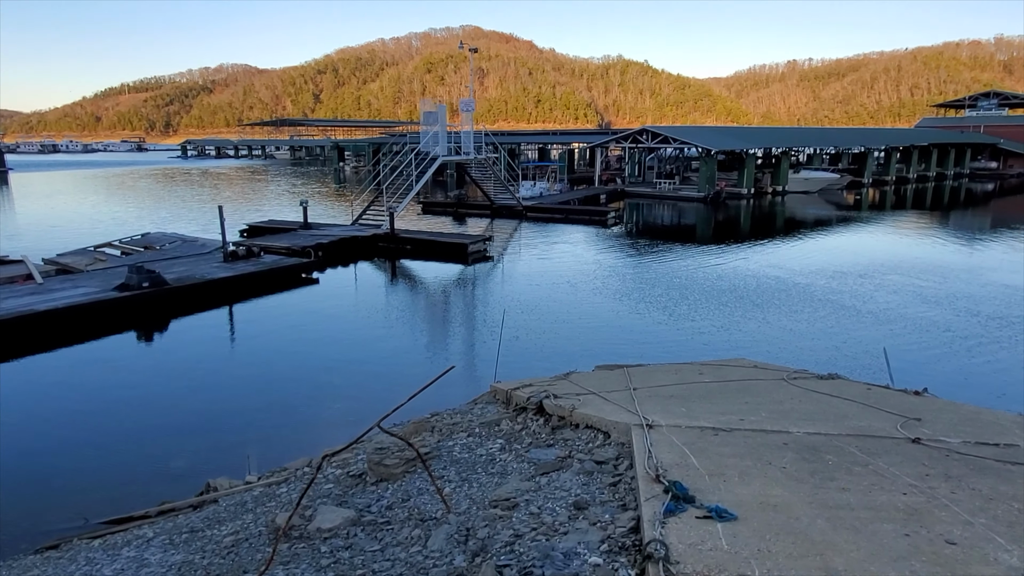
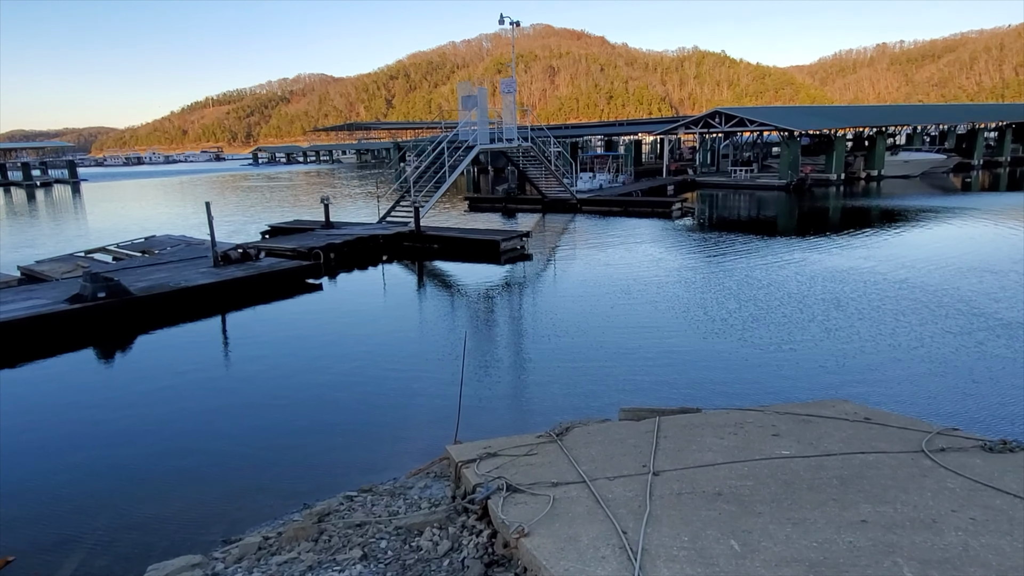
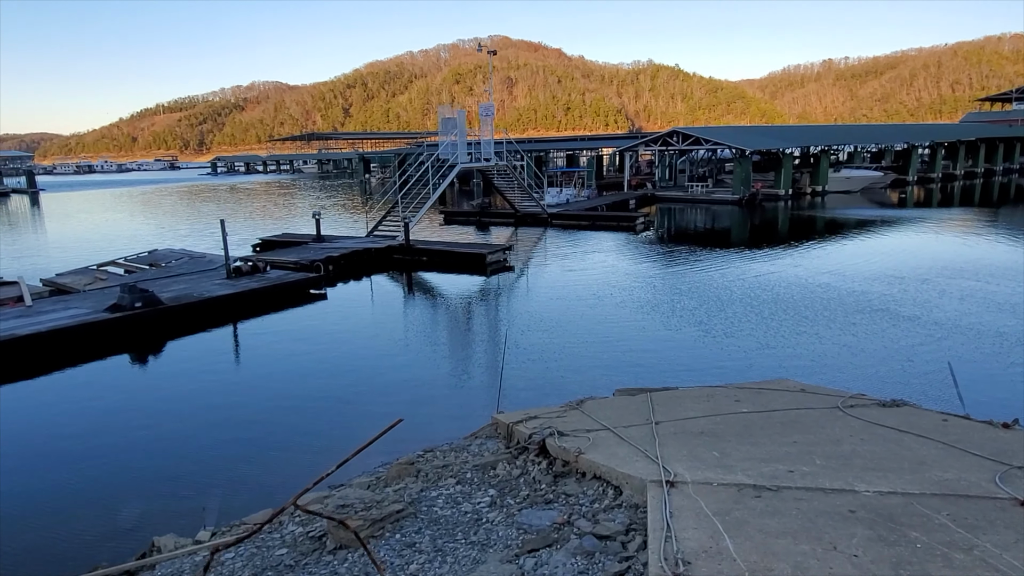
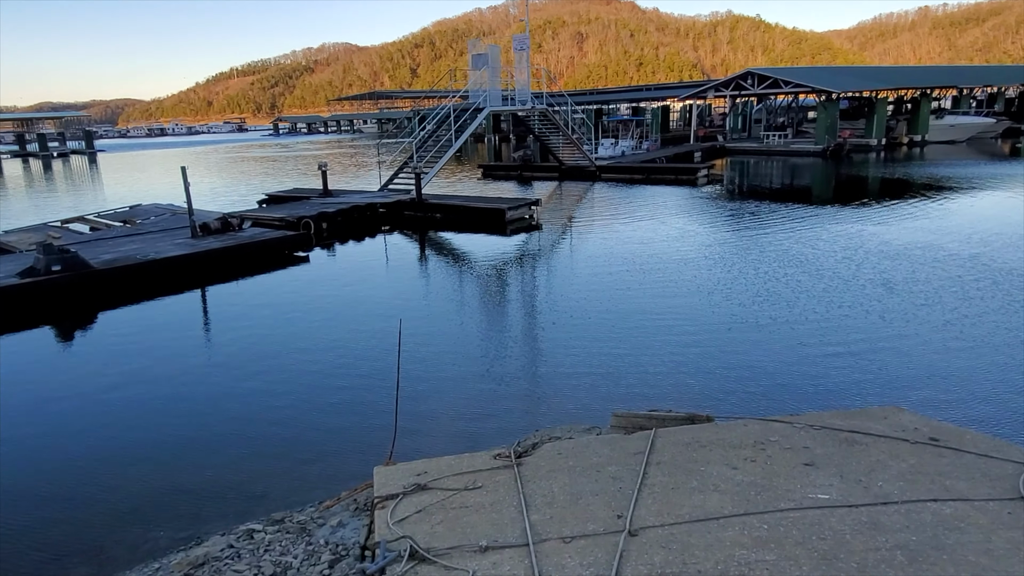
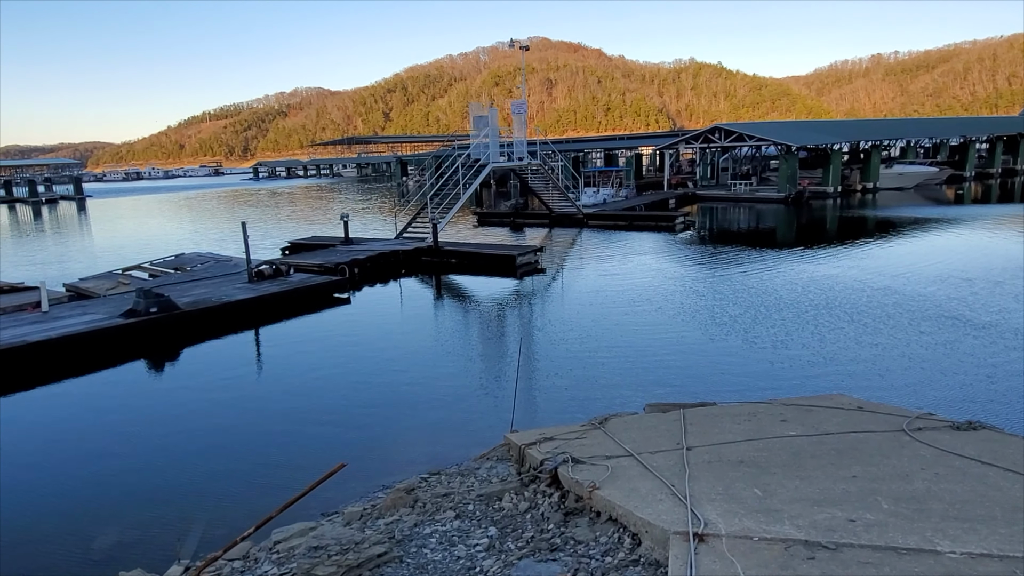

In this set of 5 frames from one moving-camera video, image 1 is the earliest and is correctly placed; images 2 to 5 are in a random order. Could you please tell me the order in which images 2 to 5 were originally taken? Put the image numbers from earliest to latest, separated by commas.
3, 5, 2, 4
